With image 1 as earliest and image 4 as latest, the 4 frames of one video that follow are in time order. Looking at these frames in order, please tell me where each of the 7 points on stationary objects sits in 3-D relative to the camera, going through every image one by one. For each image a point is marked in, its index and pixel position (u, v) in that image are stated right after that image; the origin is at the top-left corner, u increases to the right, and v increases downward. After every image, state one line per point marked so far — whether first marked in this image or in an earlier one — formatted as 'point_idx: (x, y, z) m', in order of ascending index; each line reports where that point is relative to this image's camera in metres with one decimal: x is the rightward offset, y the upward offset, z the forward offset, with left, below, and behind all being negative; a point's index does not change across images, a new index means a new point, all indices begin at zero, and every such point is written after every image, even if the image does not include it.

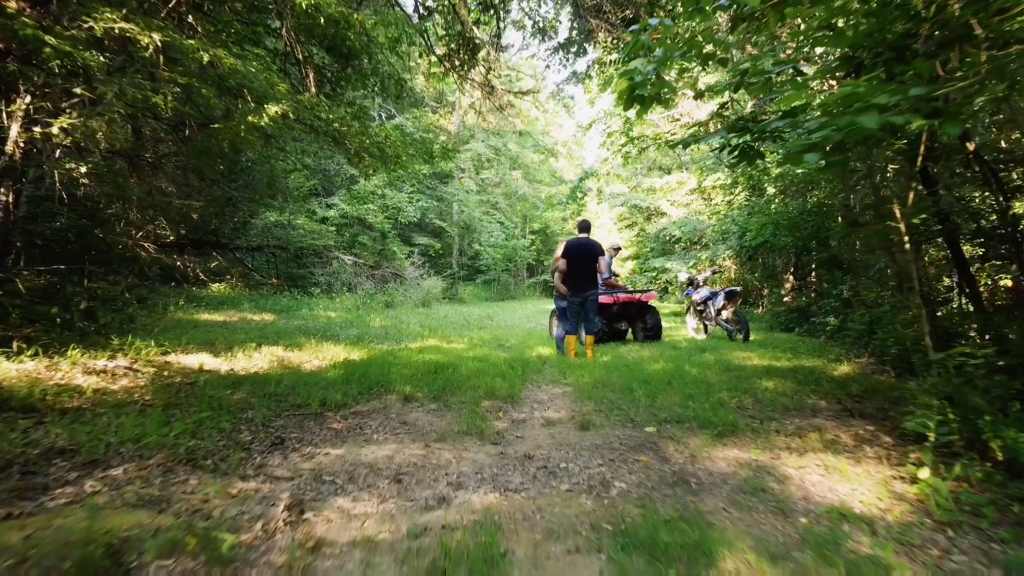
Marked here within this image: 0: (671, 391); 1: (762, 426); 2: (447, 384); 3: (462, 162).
0: (+0.8, -0.5, +3.9) m
1: (+1.0, -0.5, +3.1) m
2: (-0.3, -0.5, +4.0) m
3: (-1.1, +2.7, +17.1) m
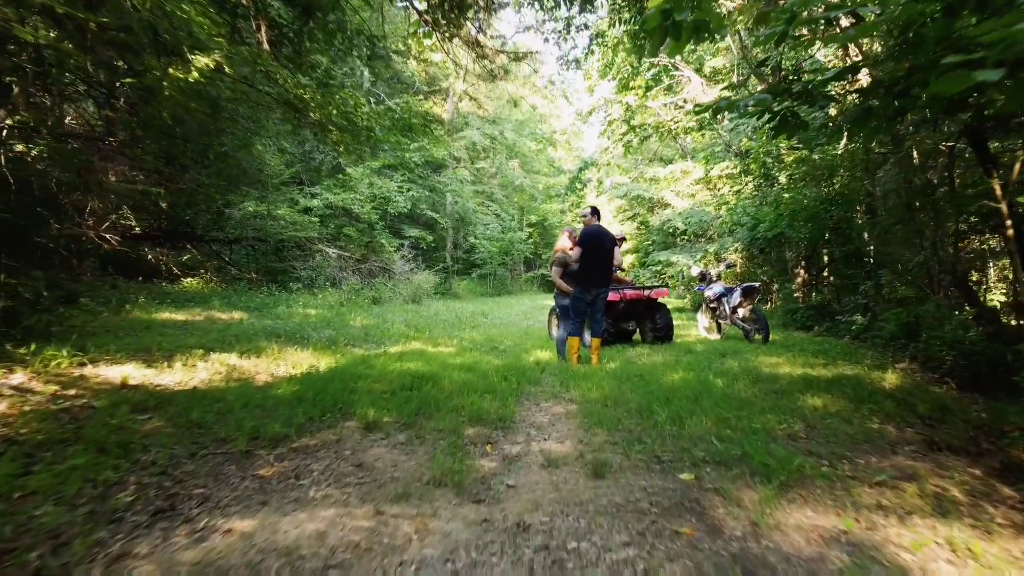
0: (+0.8, -0.5, +3.2) m
1: (+0.9, -0.5, +2.4) m
2: (-0.4, -0.5, +3.3) m
3: (-1.2, +2.8, +16.3) m
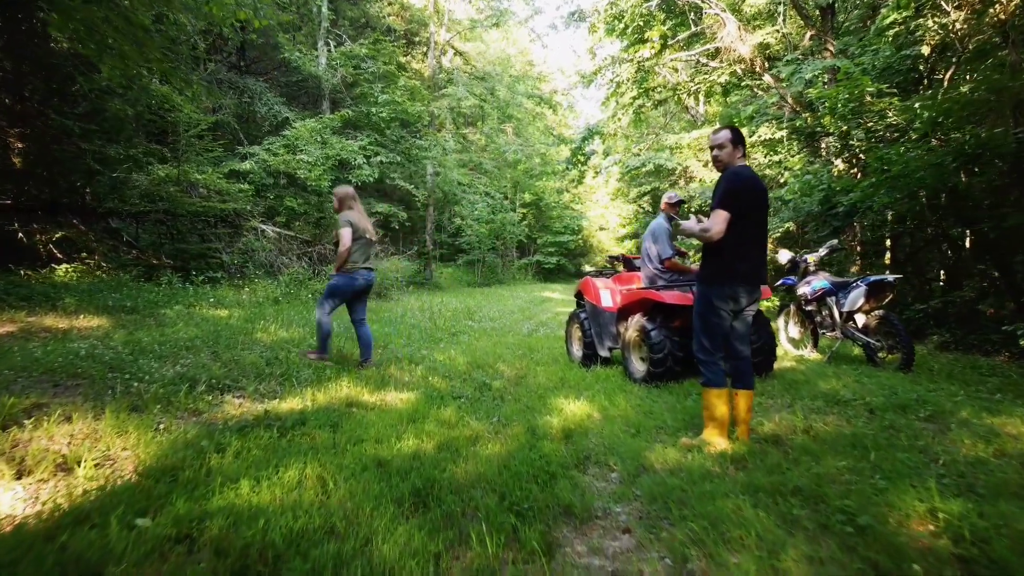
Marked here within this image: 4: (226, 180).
0: (+0.8, -0.5, +0.5) m
1: (+1.0, -0.6, -0.3) m
2: (-0.3, -0.5, +0.6) m
3: (-1.3, +3.0, +13.5) m
4: (-3.3, +1.3, +9.4) m
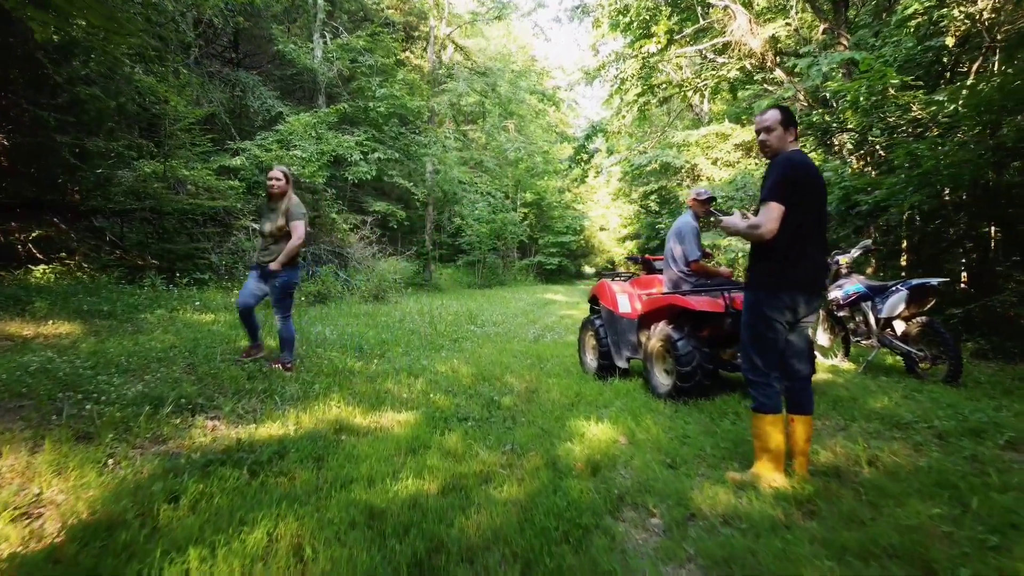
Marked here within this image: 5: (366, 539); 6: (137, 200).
0: (+0.9, -0.6, +0.1) m
1: (+1.1, -0.6, -0.7) m
2: (-0.2, -0.5, +0.2) m
3: (-1.3, +3.0, +13.1) m
4: (-3.3, +1.2, +9.0) m
5: (-0.3, -0.5, +1.6) m
6: (-3.6, +0.9, +7.7) m
